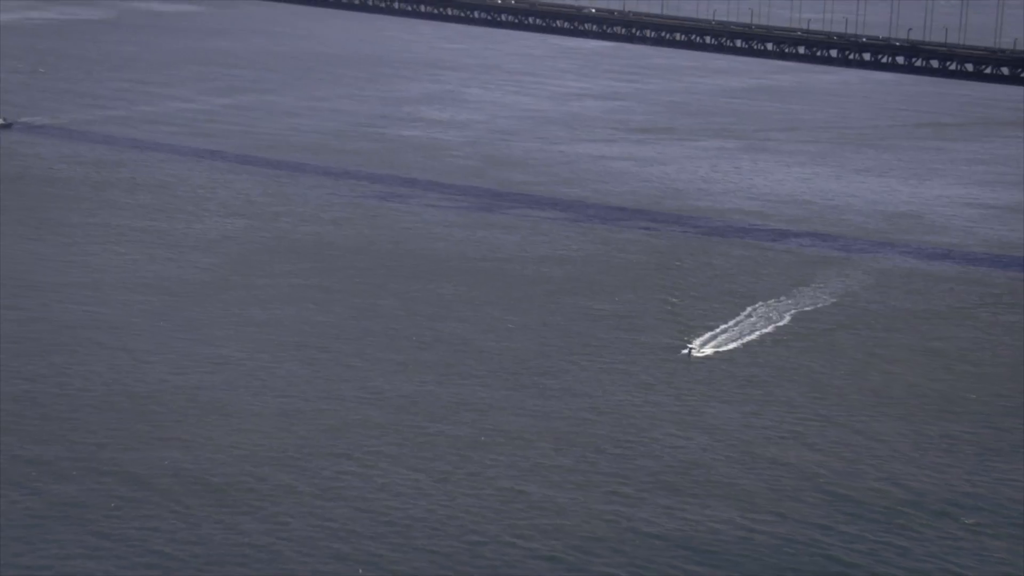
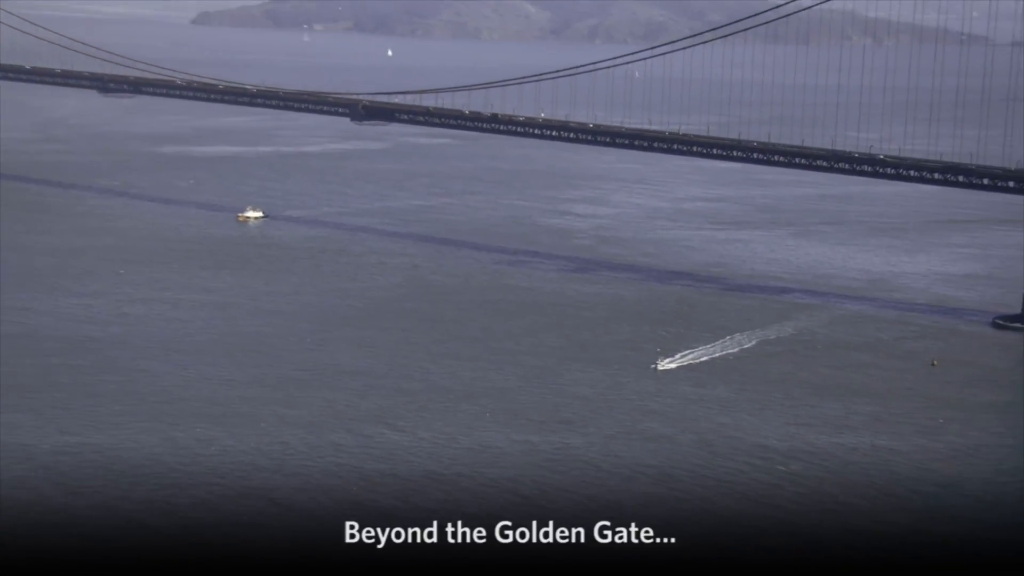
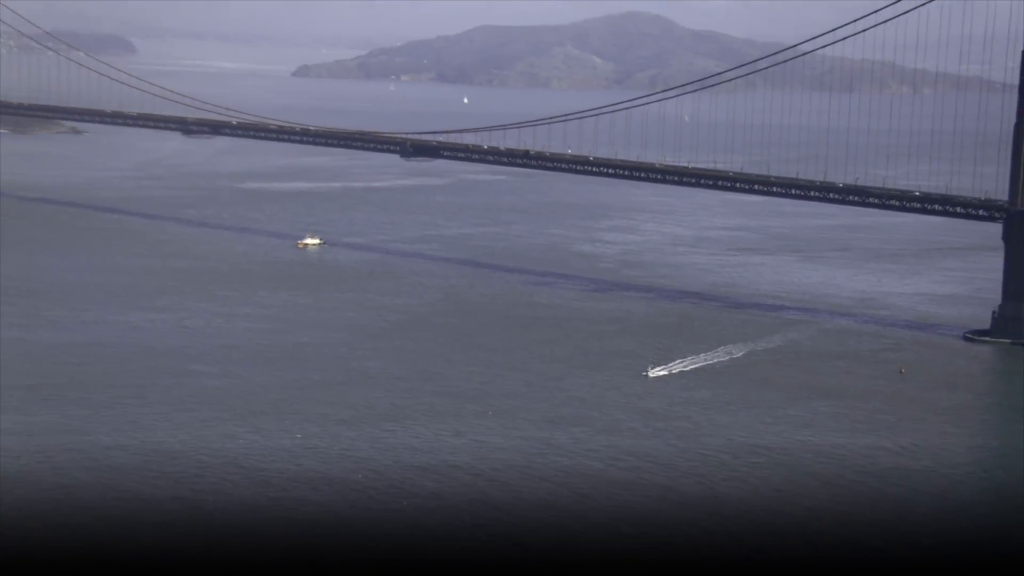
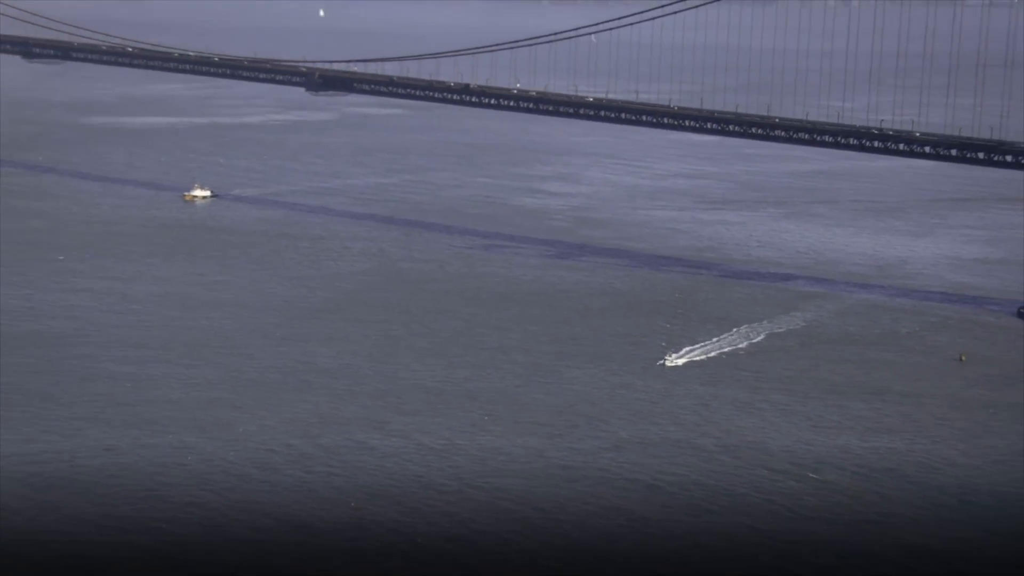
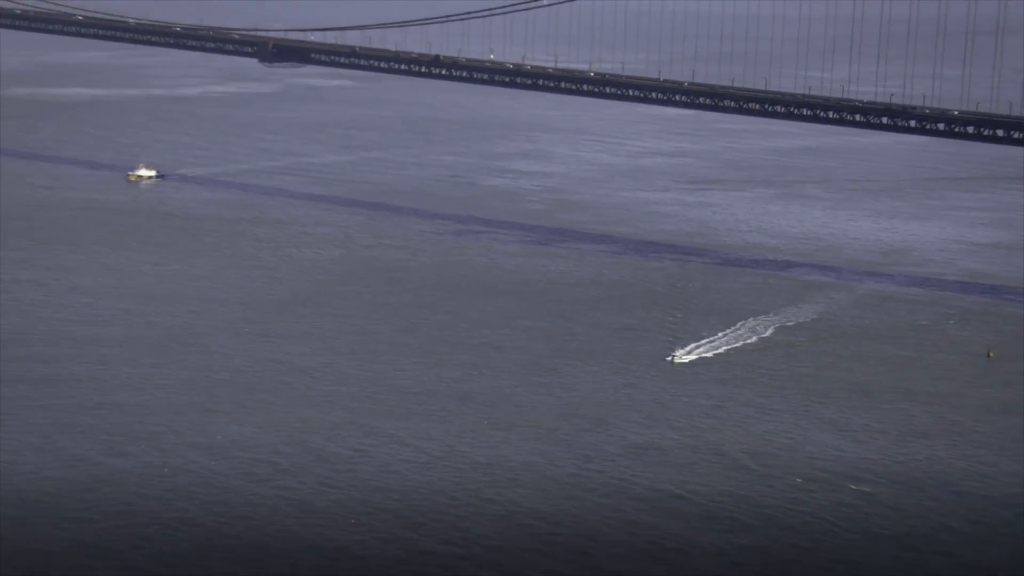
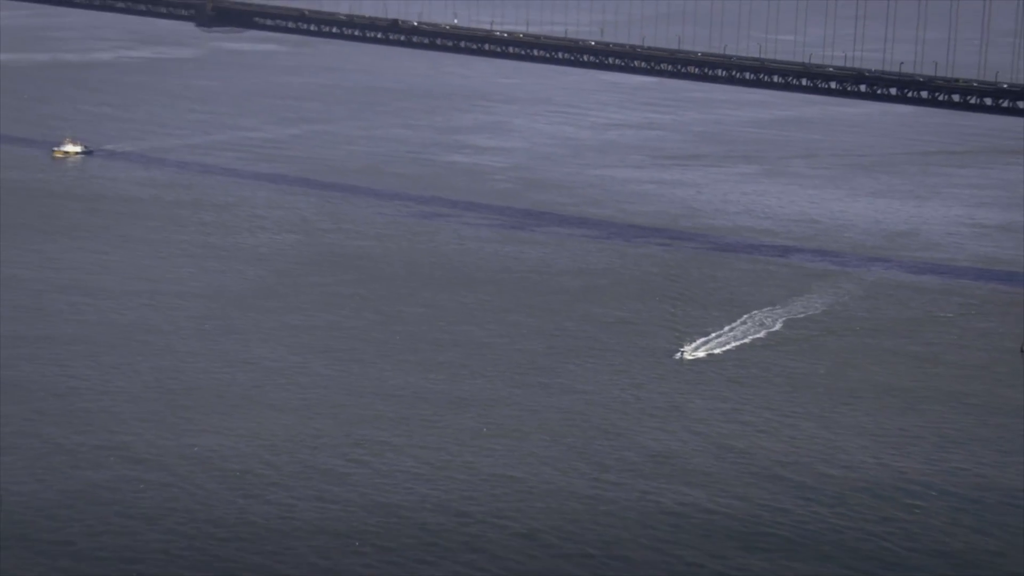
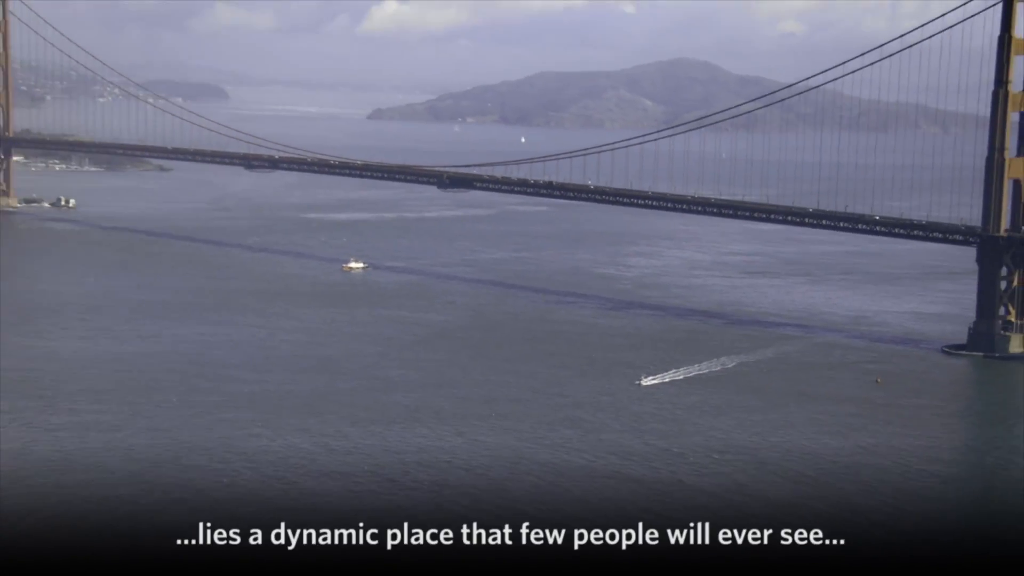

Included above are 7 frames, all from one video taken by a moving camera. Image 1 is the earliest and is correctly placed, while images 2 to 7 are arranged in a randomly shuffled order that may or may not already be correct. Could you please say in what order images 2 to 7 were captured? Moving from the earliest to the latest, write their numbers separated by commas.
6, 5, 4, 2, 3, 7
